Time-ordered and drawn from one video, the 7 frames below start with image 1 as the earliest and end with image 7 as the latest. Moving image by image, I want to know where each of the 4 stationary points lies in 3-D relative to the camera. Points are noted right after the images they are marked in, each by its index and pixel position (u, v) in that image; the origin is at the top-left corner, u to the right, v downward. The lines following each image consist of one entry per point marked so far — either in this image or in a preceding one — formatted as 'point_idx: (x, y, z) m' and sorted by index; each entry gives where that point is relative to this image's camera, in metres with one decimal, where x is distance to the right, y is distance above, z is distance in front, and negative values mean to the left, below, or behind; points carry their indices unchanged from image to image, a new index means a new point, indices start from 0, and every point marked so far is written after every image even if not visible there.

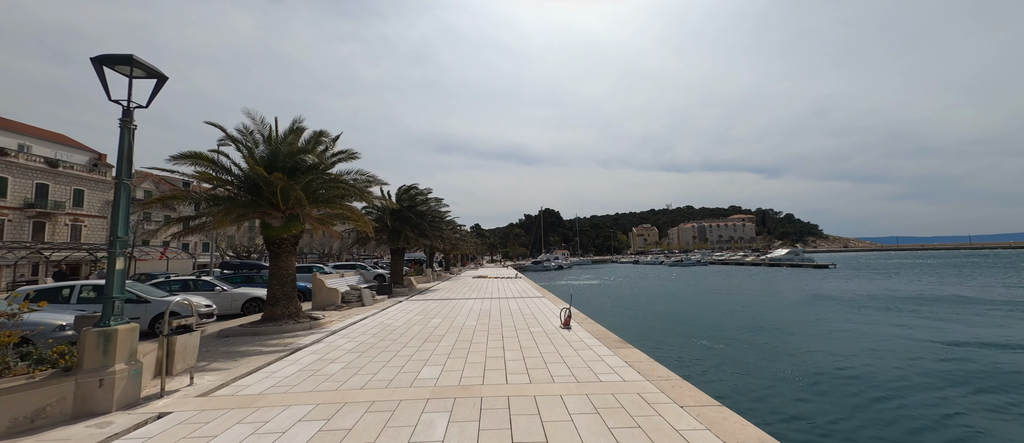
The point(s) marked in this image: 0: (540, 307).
0: (+0.9, -2.8, +11.3) m
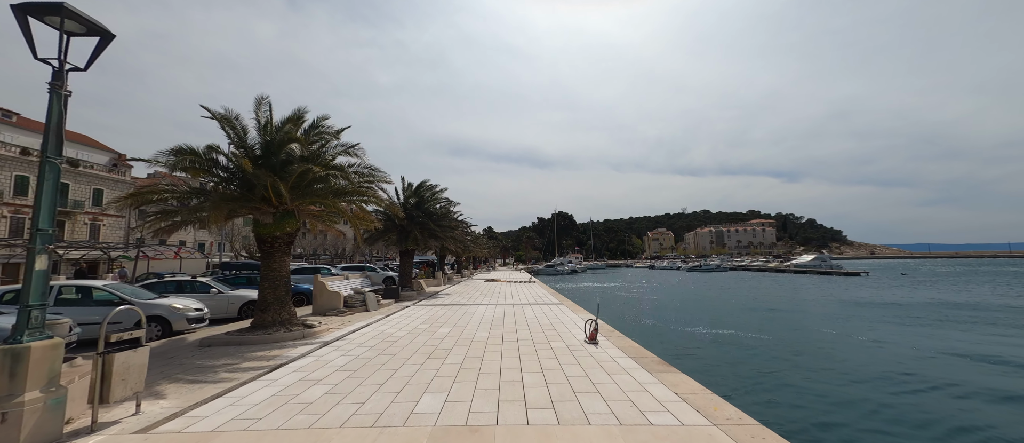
0: (+1.4, -2.8, +10.3) m
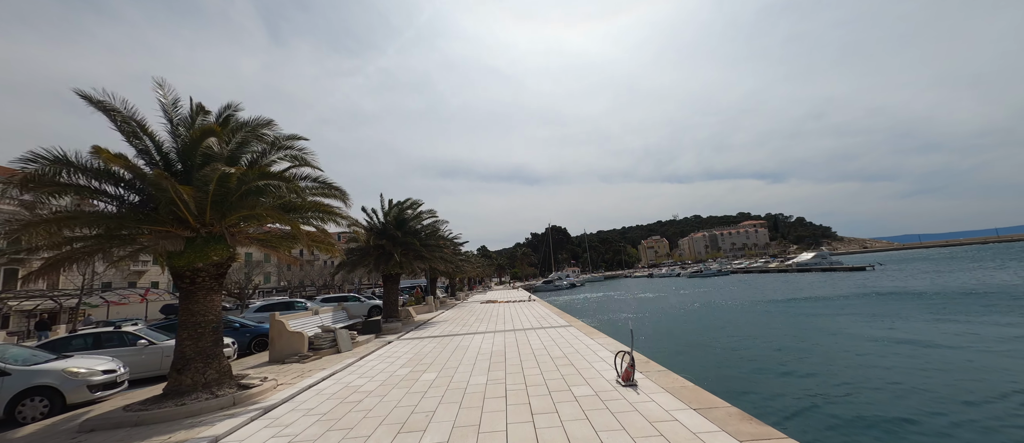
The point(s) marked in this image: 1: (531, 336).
0: (+1.4, -2.9, +8.5) m
1: (+0.5, -3.1, +9.5) m
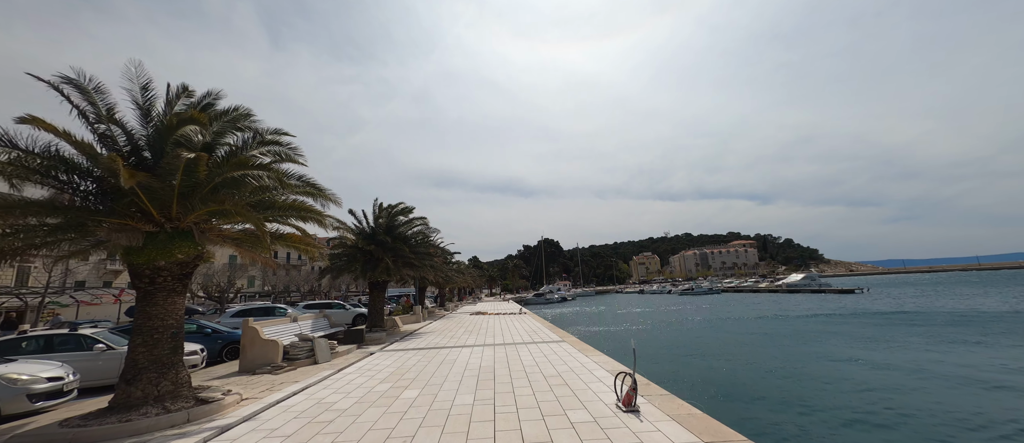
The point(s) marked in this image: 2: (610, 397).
0: (+1.2, -3.2, +8.0) m
1: (+0.3, -3.4, +9.0) m
2: (+1.4, -2.4, +4.8) m
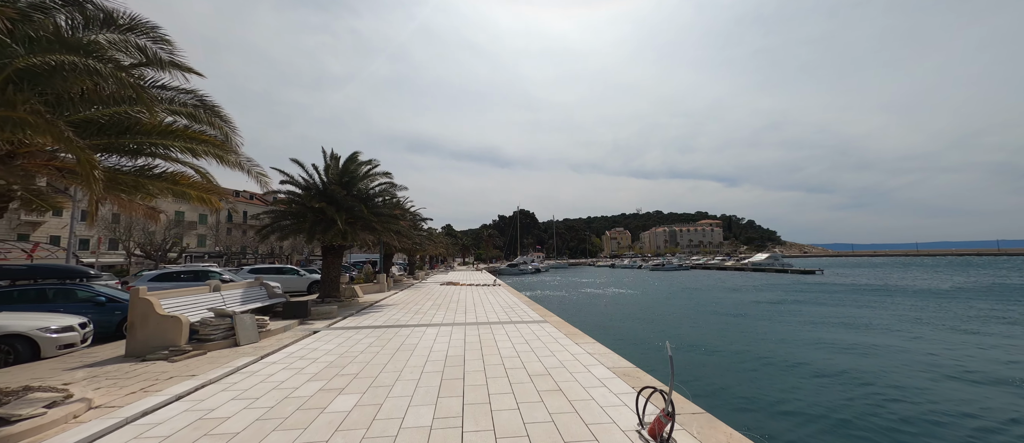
0: (+0.7, -2.4, +6.7) m
1: (-0.3, -2.5, +7.6) m
2: (+1.1, -1.9, +3.5) m
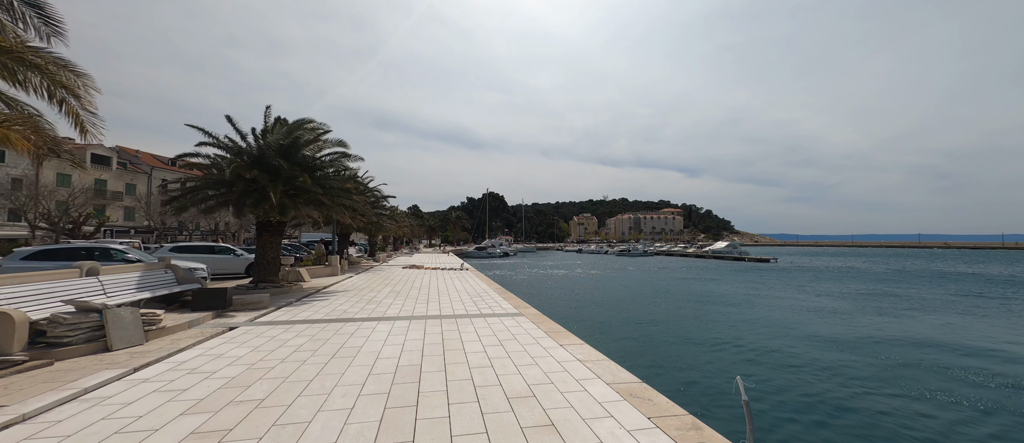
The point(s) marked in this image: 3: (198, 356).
0: (+0.2, -2.0, +5.5) m
1: (-0.8, -2.0, +6.3) m
2: (+1.0, -1.7, +2.3) m
3: (-4.3, -1.9, +4.9) m
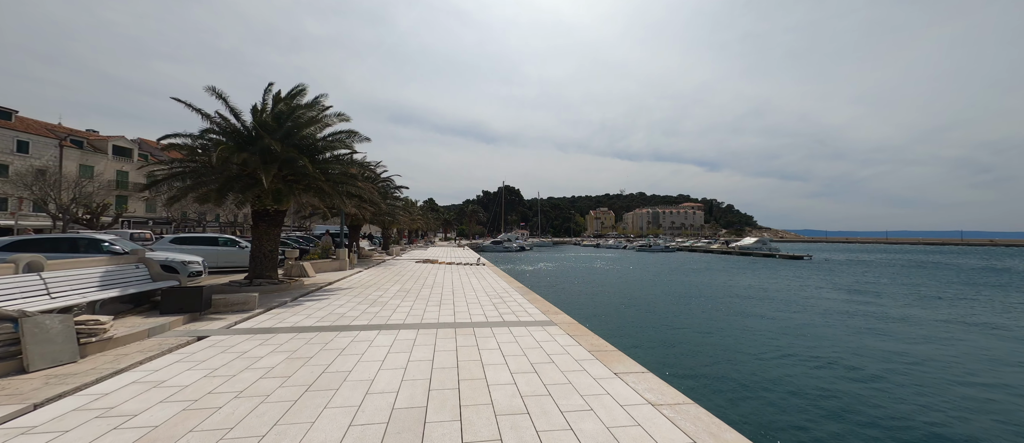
0: (+0.7, -1.8, +4.1) m
1: (-0.4, -1.8, +5.0) m
2: (+1.3, -1.6, +0.9) m
3: (-3.9, -1.7, +3.7) m
